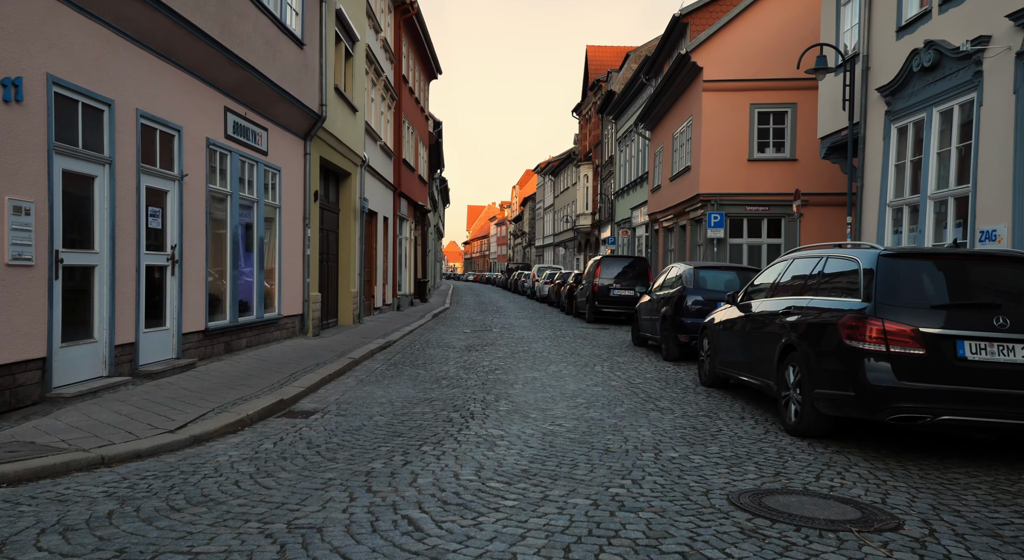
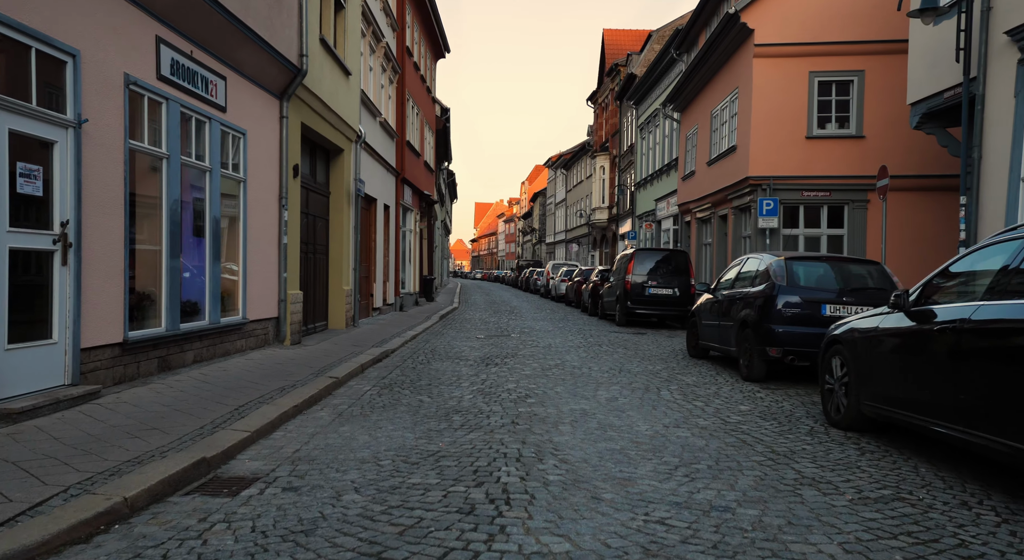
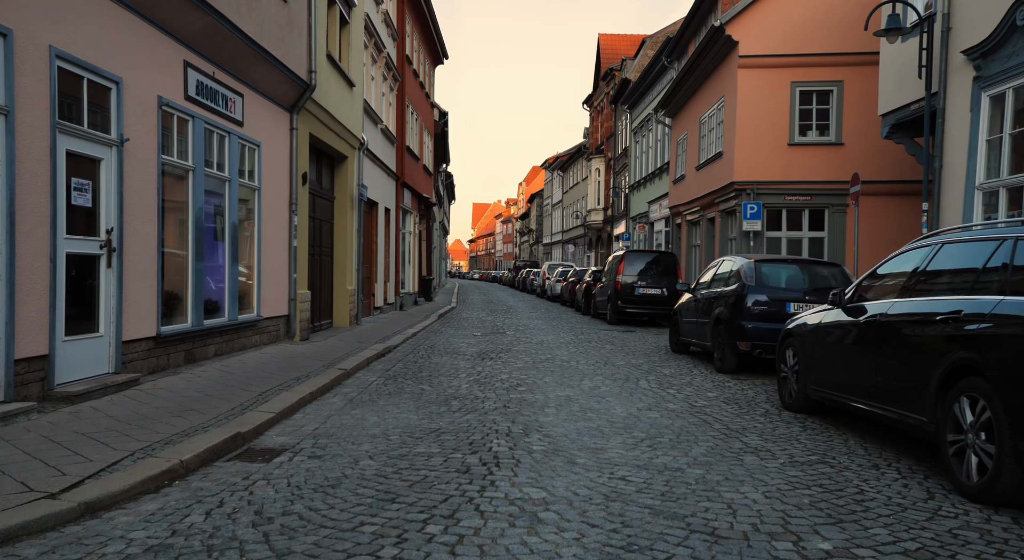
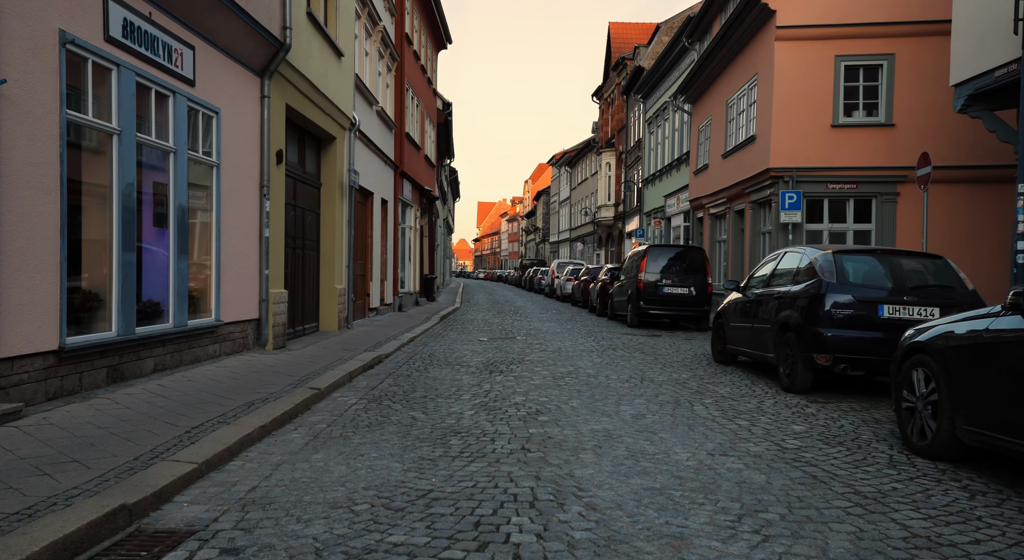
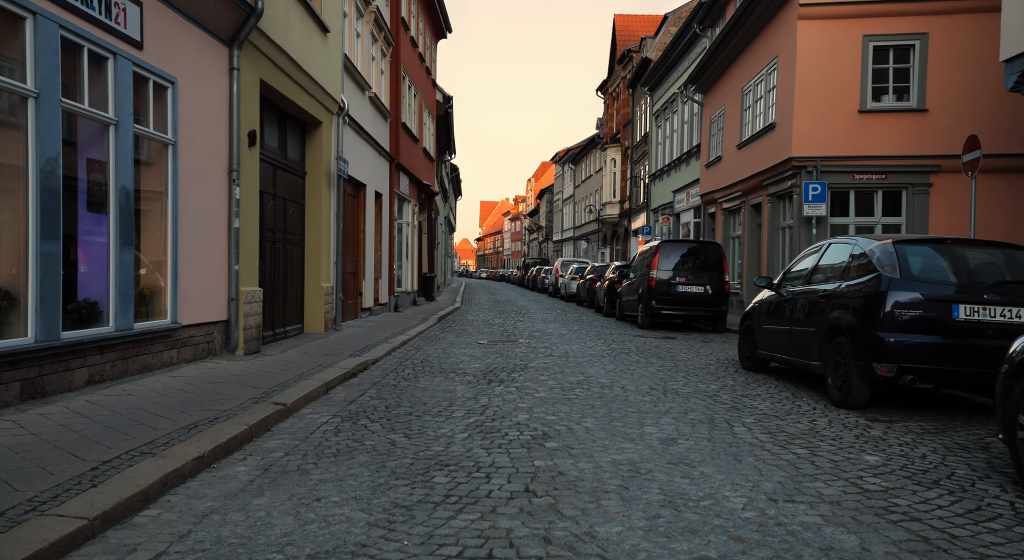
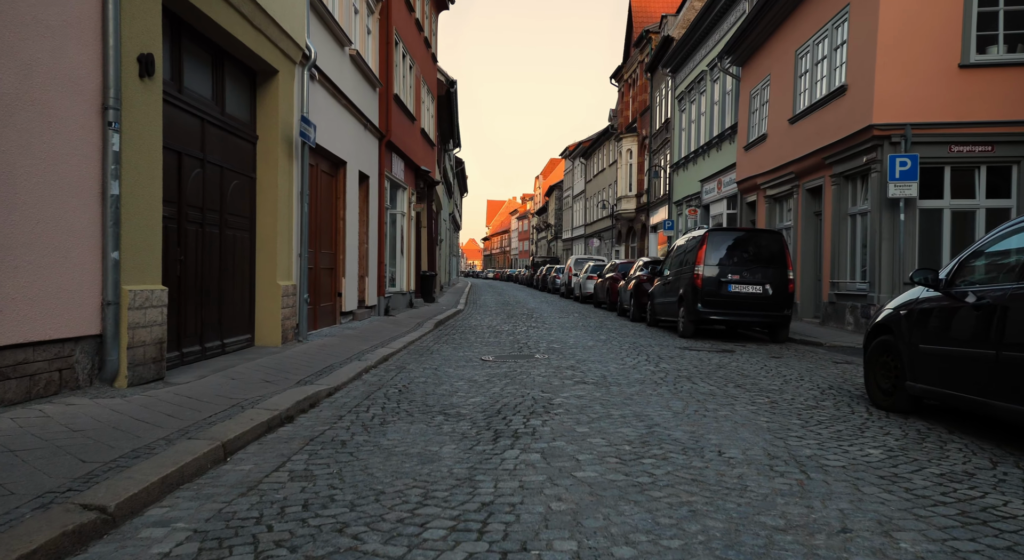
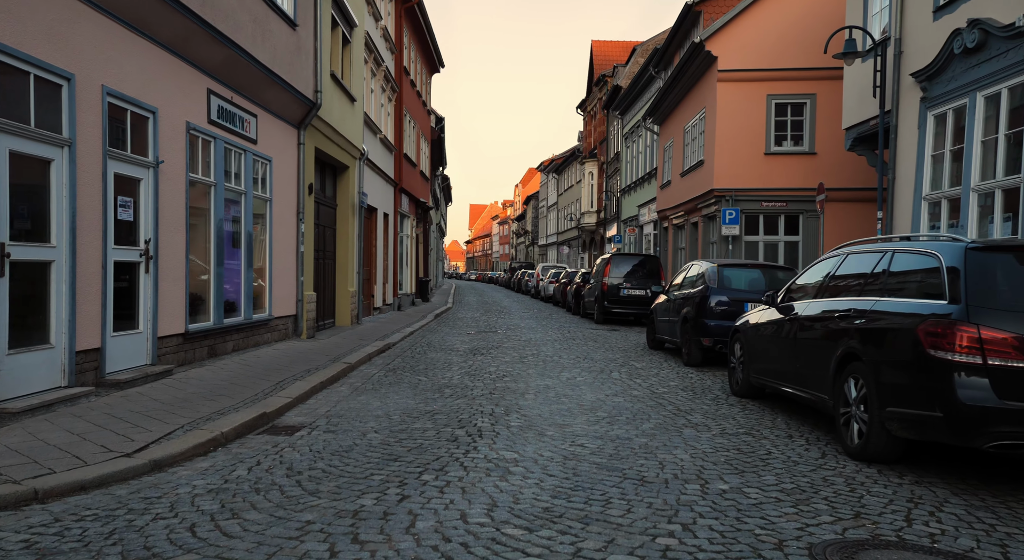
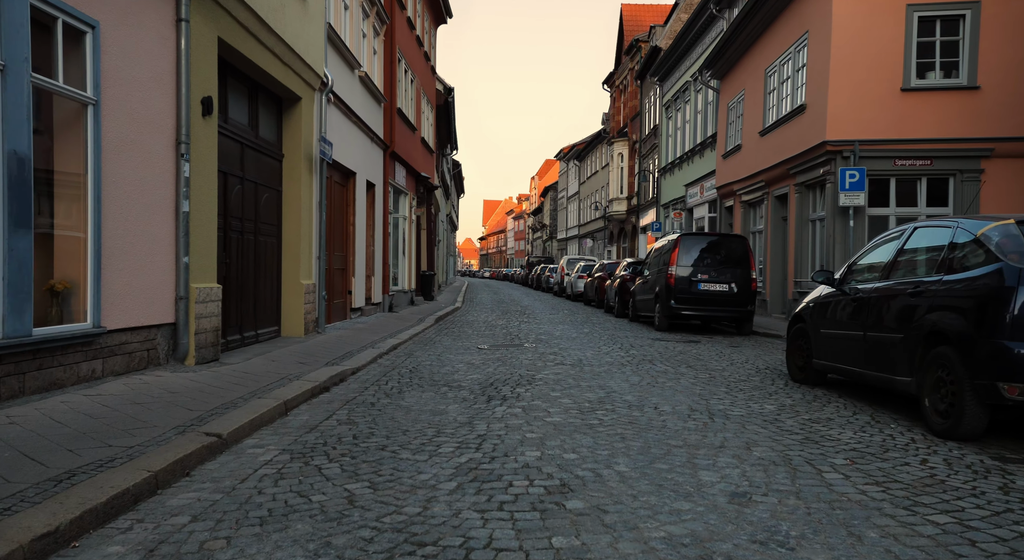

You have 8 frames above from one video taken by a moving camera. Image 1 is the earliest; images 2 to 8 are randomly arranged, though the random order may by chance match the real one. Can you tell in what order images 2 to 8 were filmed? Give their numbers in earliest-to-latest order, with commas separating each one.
7, 3, 2, 4, 5, 8, 6
